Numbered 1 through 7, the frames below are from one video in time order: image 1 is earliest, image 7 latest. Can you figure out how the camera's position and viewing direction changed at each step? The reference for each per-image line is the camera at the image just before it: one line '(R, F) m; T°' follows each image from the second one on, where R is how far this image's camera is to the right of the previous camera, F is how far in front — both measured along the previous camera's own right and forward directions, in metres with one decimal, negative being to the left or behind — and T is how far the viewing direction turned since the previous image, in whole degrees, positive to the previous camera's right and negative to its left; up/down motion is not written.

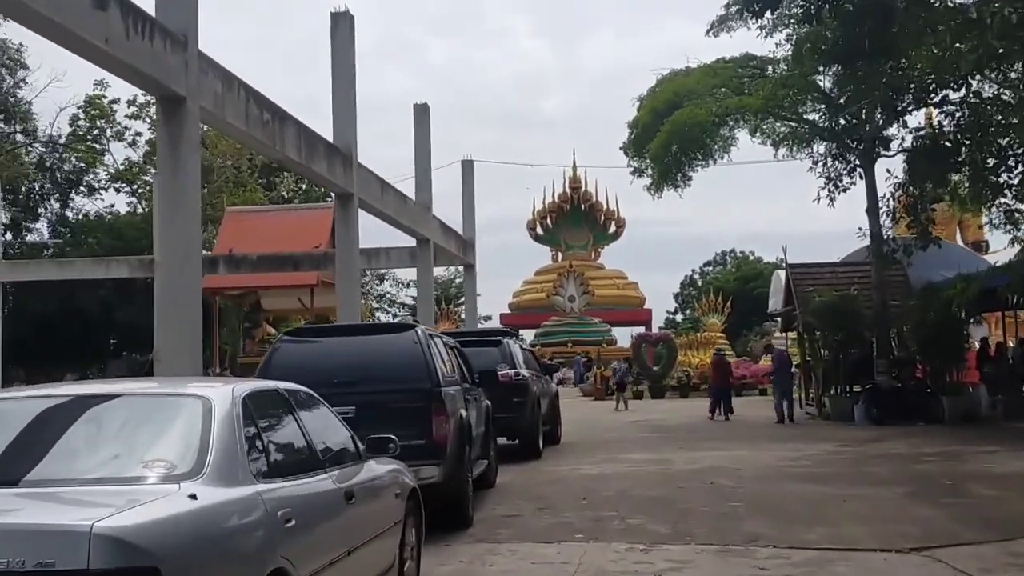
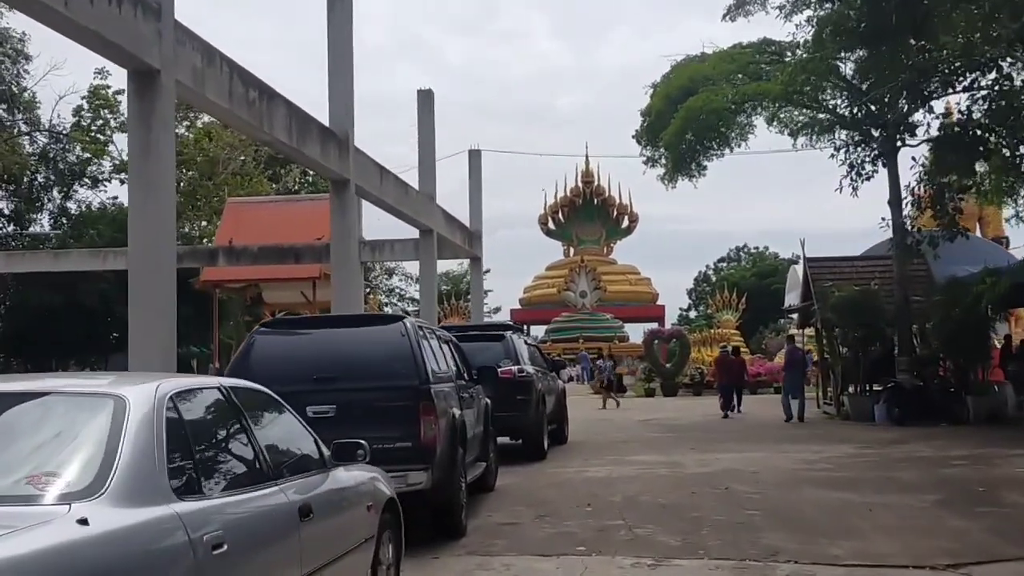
(+0.1, +0.8) m; -1°
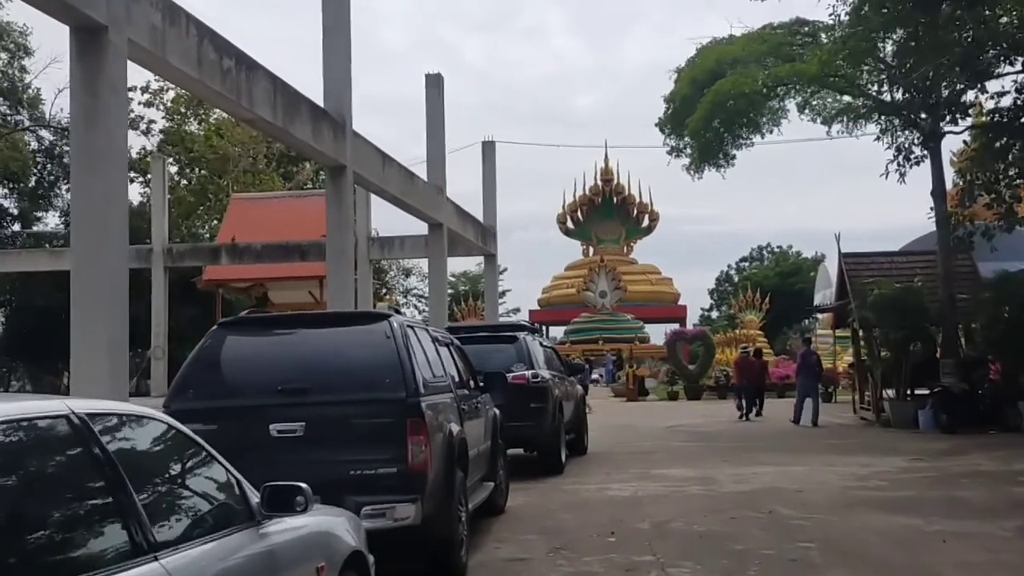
(+0.1, +1.4) m; -1°
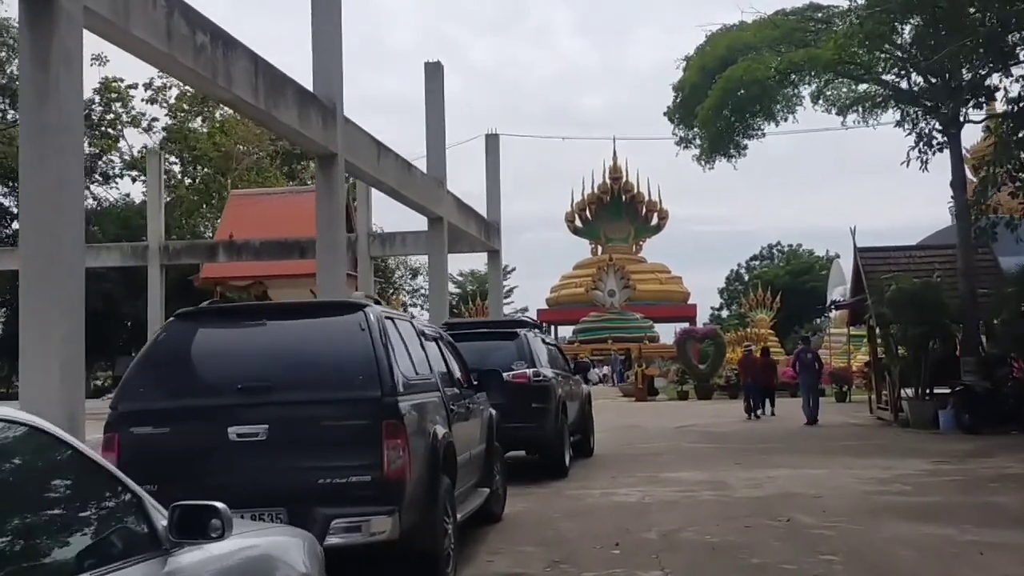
(+0.1, +0.7) m; 0°
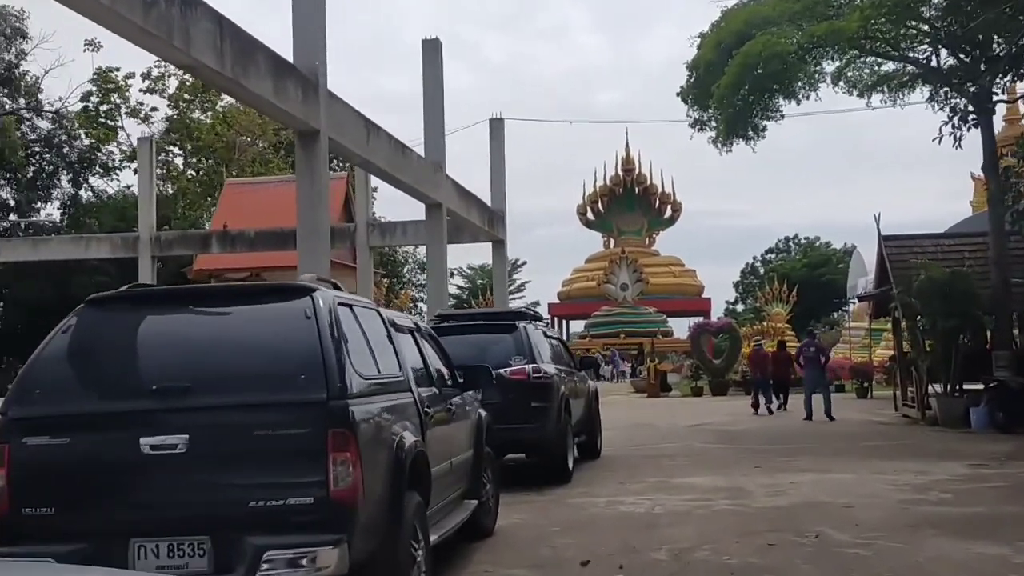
(+0.2, +1.1) m; -1°
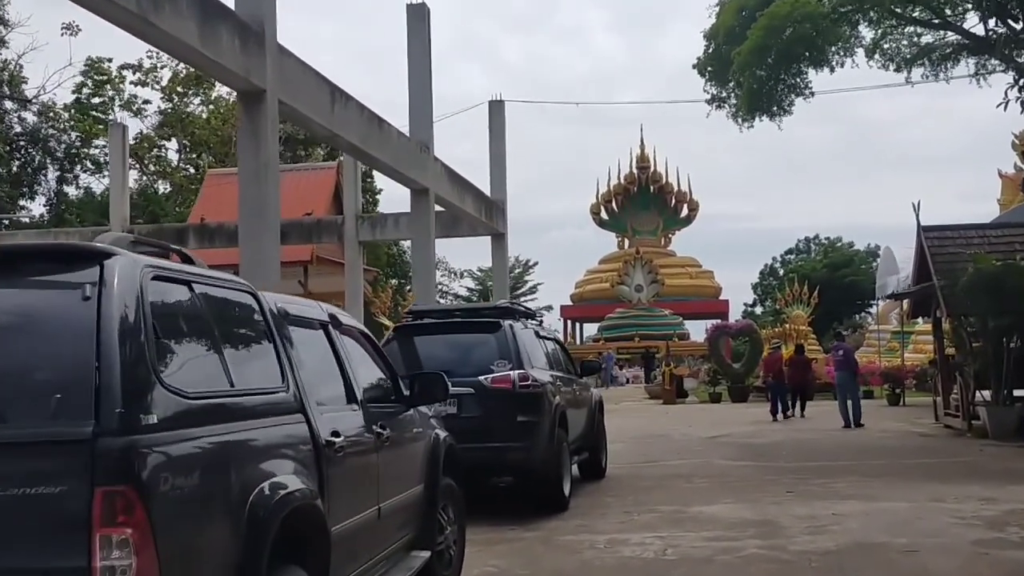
(+0.3, +2.0) m; -1°
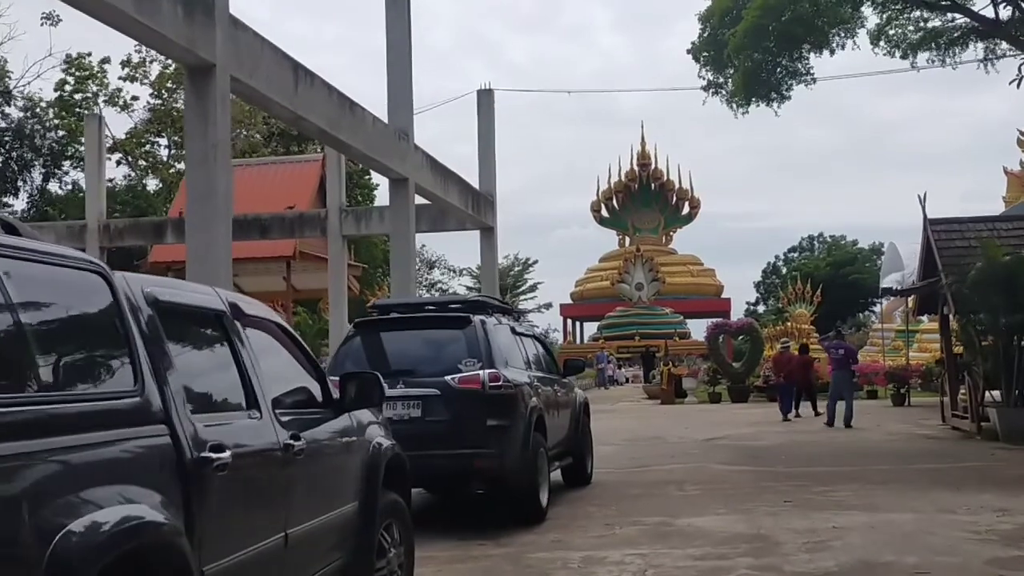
(+0.3, +0.8) m; 0°
